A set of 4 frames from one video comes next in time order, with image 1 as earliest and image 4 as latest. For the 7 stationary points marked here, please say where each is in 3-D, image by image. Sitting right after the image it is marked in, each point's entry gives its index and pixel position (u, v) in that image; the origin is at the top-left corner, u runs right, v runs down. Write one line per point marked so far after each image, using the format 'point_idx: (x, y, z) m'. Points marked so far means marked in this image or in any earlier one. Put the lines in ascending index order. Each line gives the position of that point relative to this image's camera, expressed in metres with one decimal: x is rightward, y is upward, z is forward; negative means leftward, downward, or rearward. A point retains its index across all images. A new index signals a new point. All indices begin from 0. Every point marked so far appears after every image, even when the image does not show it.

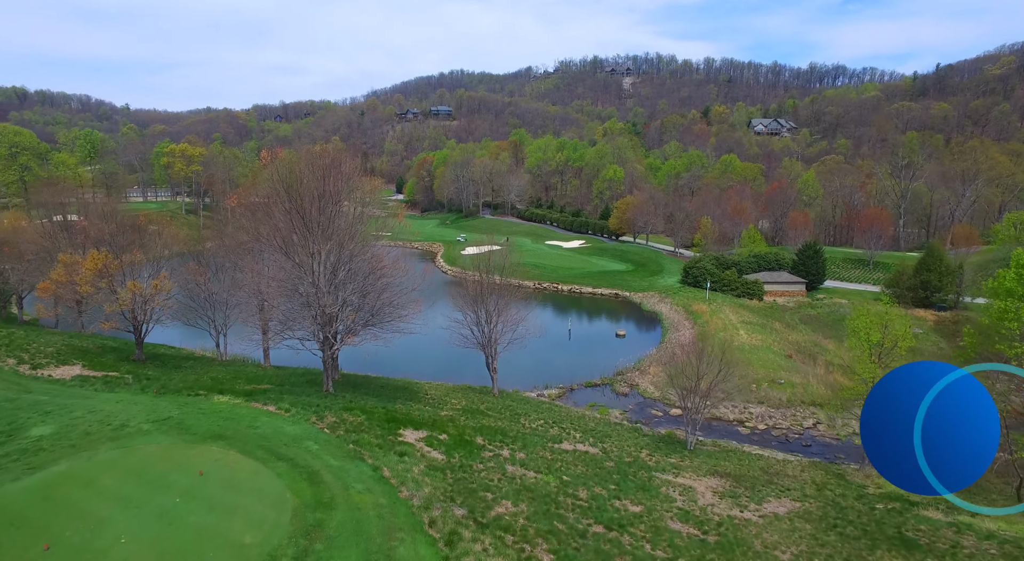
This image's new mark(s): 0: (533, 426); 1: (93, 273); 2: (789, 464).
0: (+0.7, -4.6, +19.2) m
1: (-13.4, +0.2, +20.4) m
2: (+8.0, -5.4, +18.6) m
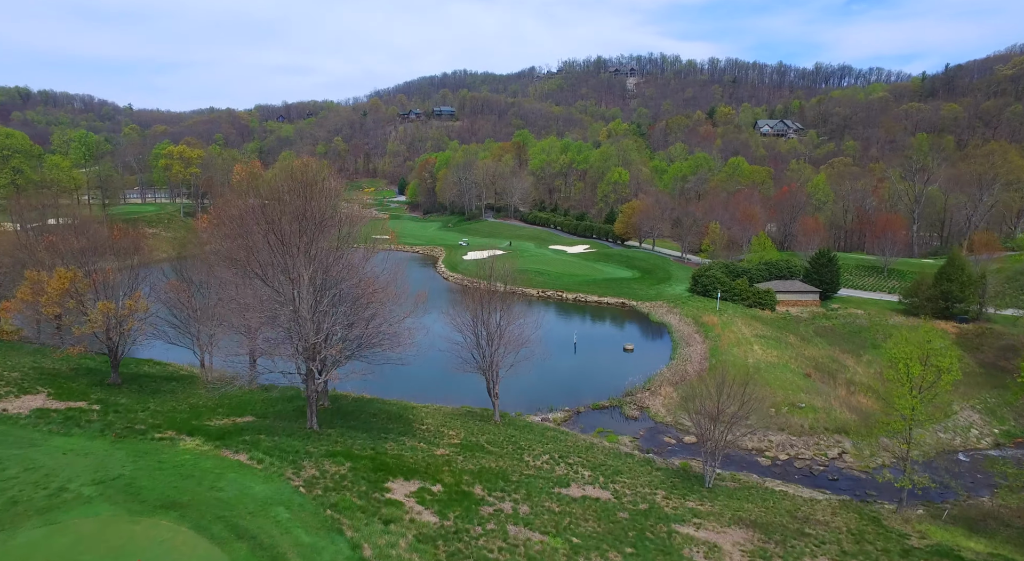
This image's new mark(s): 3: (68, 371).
0: (+0.7, -5.1, +17.7) m
1: (-13.3, -0.4, +19.0) m
2: (+8.1, -6.0, +17.1) m
3: (-13.7, -2.8, +19.9) m
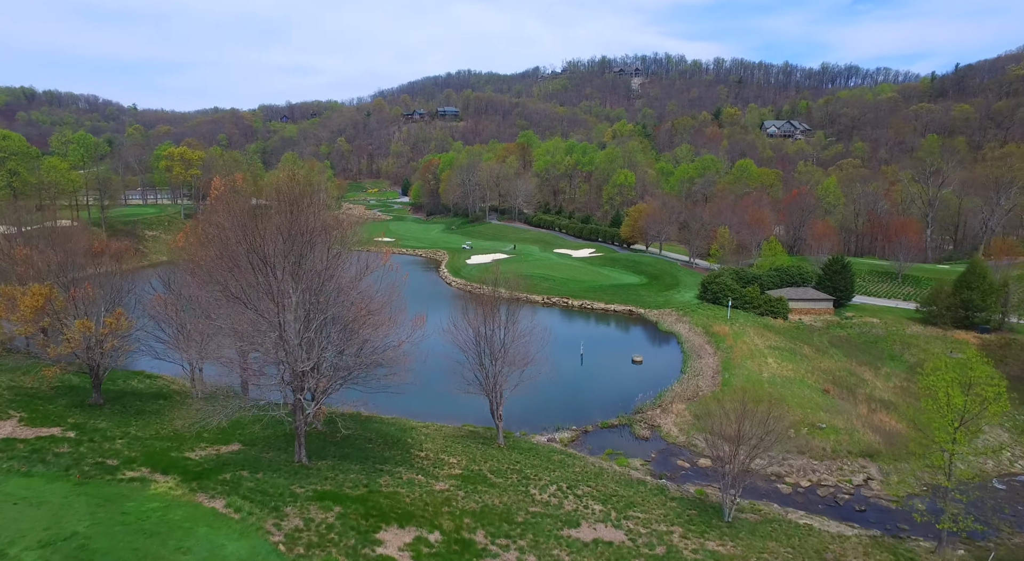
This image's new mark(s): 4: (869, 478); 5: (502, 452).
0: (+0.9, -5.5, +16.6) m
1: (-13.1, -0.7, +18.0) m
2: (+8.2, -6.4, +16.0) m
3: (-13.5, -3.2, +18.8) m
4: (+10.7, -5.9, +19.5) m
5: (-0.3, -5.0, +19.0) m
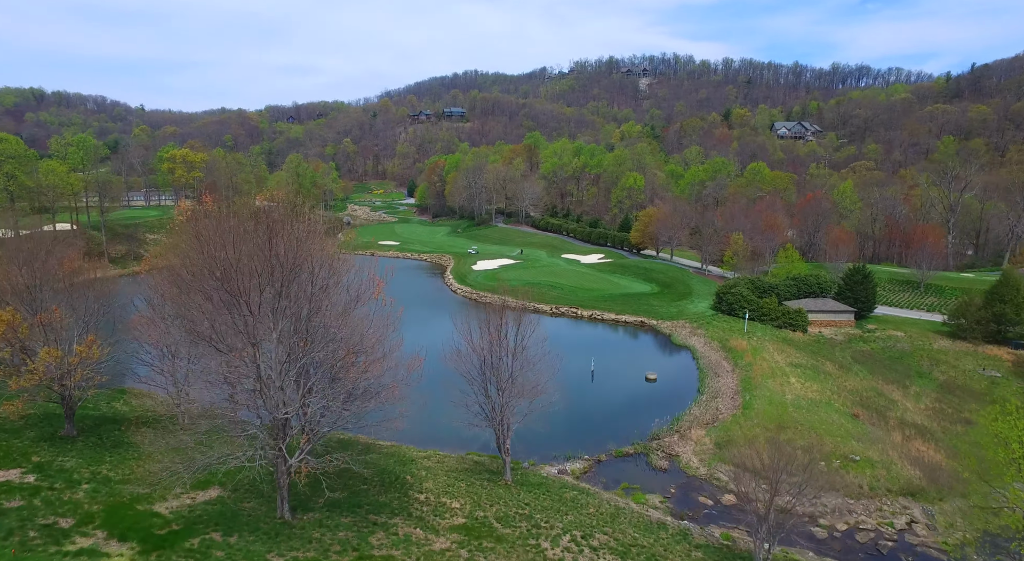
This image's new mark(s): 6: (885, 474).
0: (+1.0, -6.1, +15.1) m
1: (-12.9, -1.3, +16.6) m
2: (+8.4, -7.0, +14.4) m
3: (-13.3, -3.8, +17.5) m
4: (+10.9, -6.5, +17.9) m
5: (-0.1, -5.6, +17.5) m
6: (+11.1, -5.7, +19.3) m
